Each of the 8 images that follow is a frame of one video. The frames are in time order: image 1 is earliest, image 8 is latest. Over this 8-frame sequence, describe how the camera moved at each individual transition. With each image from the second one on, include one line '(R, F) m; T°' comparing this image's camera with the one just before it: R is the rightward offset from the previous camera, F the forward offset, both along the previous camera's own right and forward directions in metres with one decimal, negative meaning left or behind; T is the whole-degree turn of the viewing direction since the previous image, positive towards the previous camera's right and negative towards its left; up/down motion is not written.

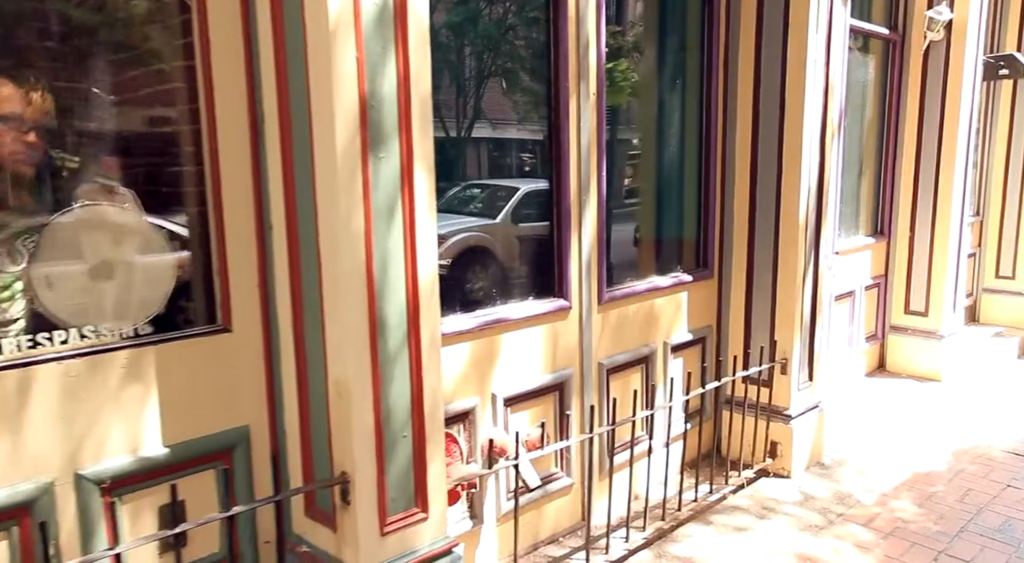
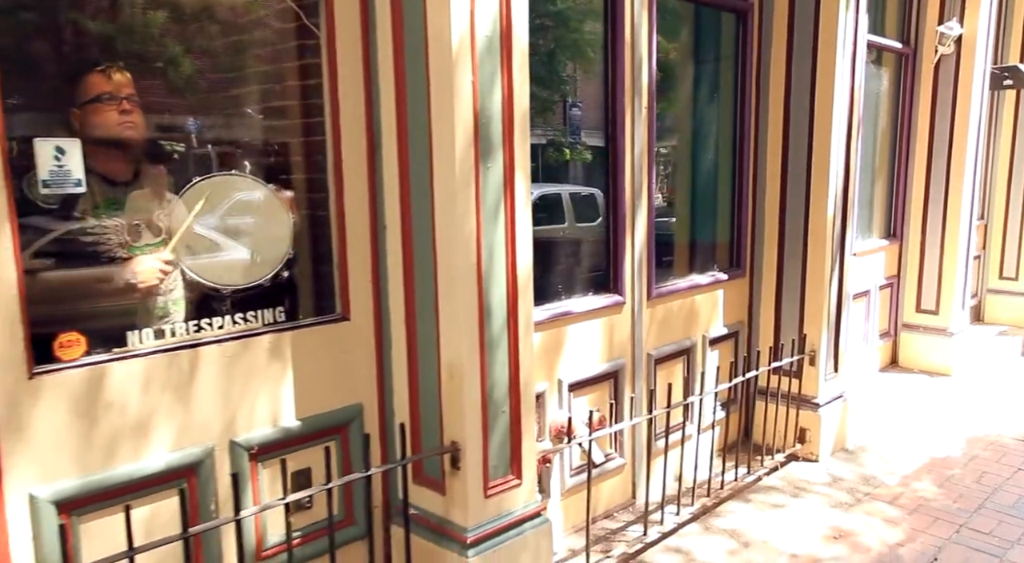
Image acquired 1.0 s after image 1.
(-0.3, -0.4) m; 0°
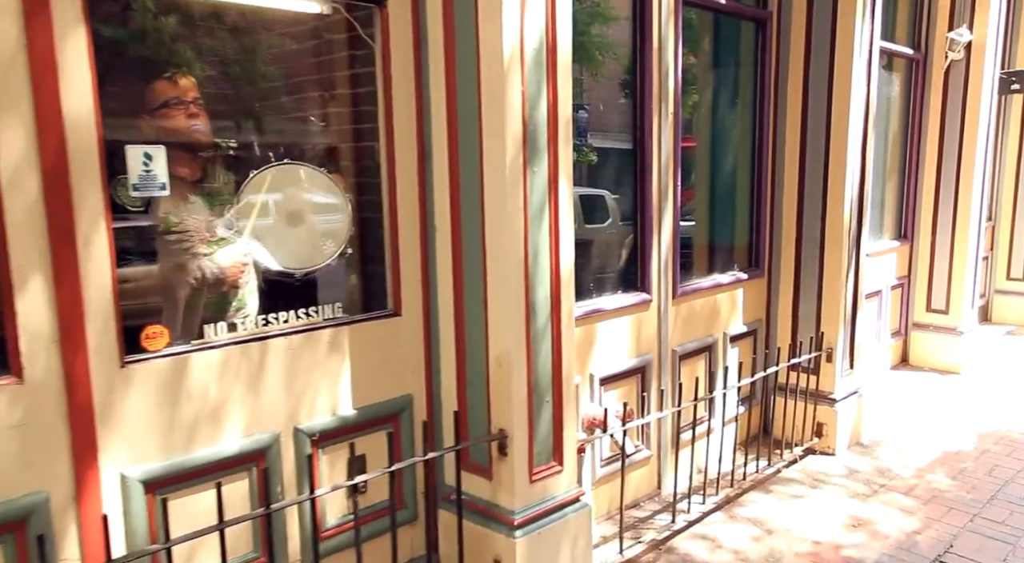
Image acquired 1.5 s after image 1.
(-0.2, -0.2) m; 0°
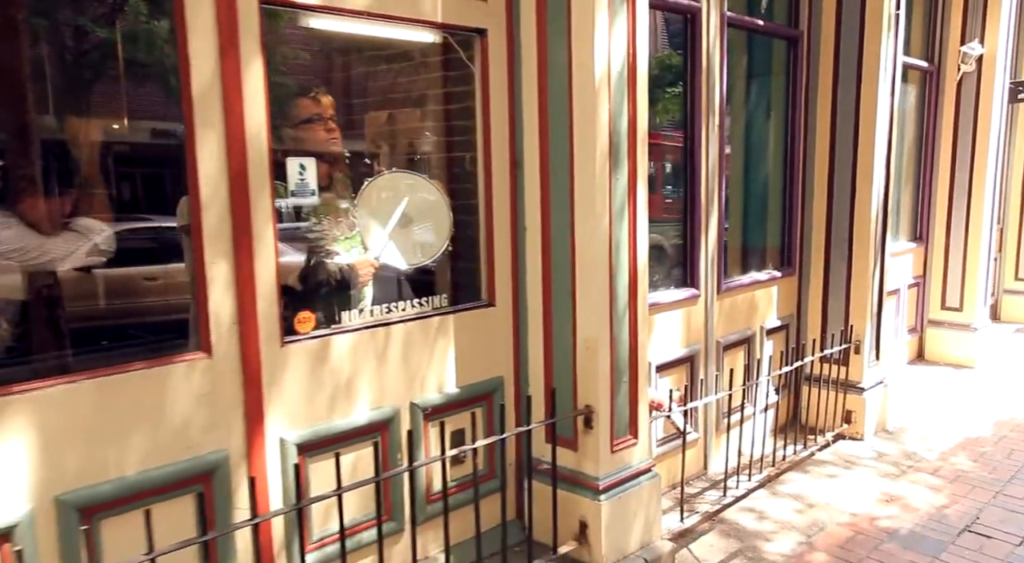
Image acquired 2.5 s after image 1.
(-0.3, -0.4) m; 0°
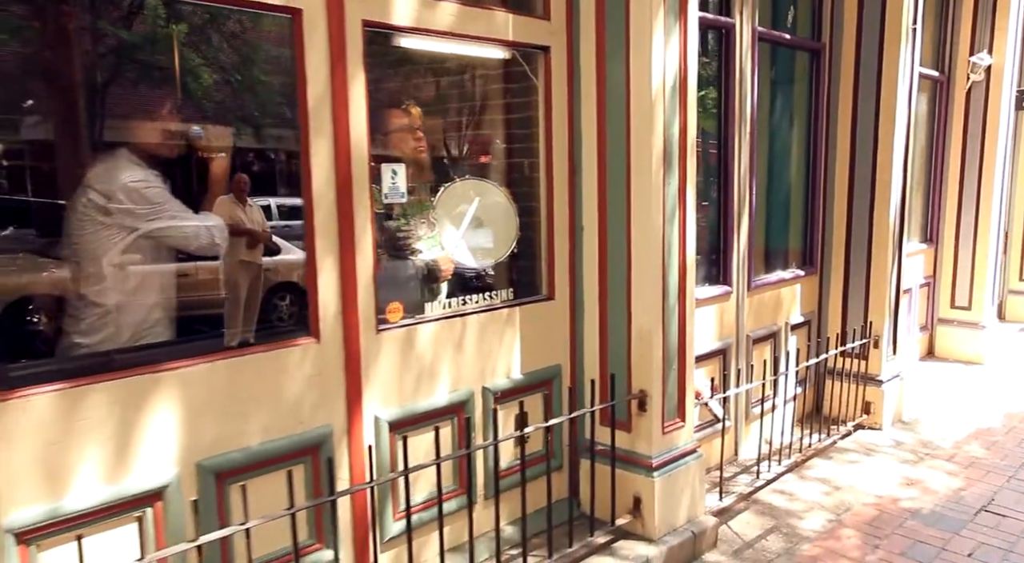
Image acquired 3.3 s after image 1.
(-0.3, -0.3) m; 0°
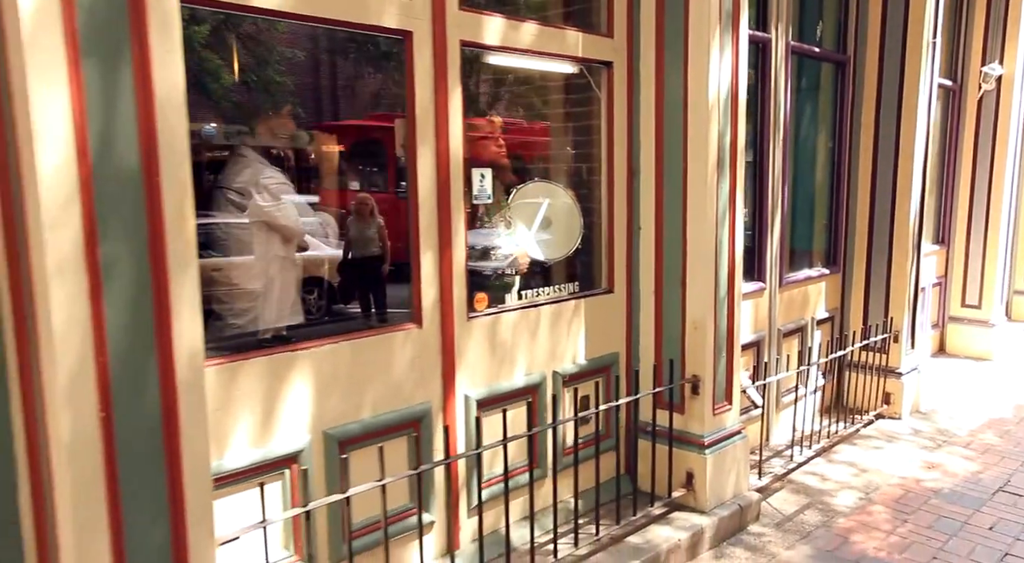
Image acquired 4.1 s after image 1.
(-0.3, -0.4) m; 0°
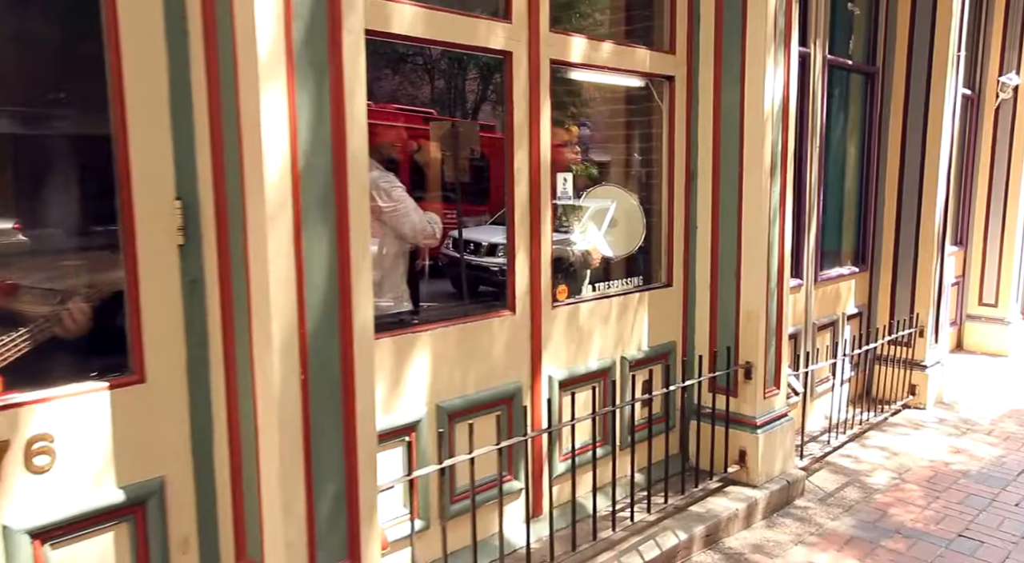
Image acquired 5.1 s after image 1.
(-0.4, -0.4) m; 0°
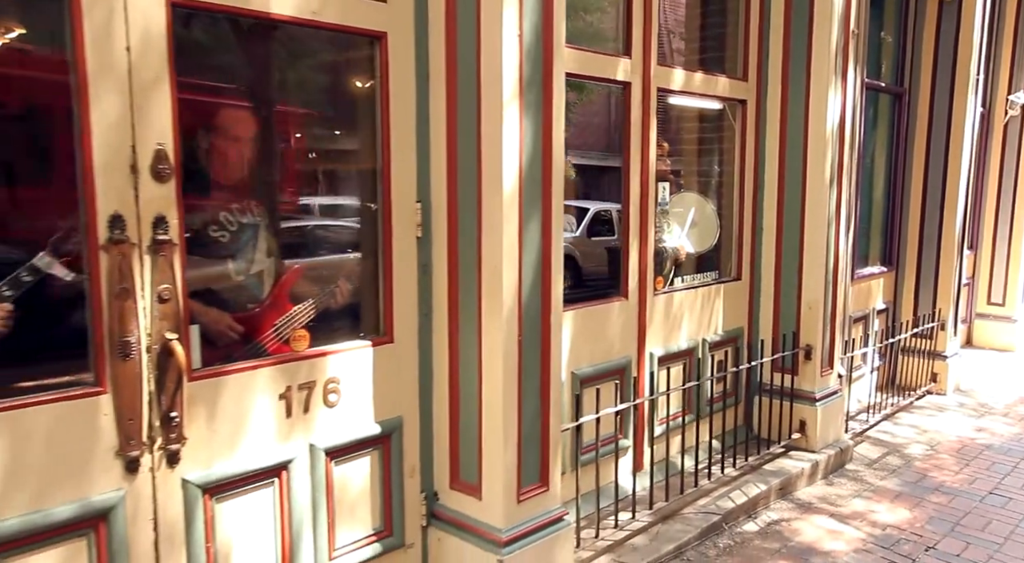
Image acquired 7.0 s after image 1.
(-0.6, -0.7) m; +1°
